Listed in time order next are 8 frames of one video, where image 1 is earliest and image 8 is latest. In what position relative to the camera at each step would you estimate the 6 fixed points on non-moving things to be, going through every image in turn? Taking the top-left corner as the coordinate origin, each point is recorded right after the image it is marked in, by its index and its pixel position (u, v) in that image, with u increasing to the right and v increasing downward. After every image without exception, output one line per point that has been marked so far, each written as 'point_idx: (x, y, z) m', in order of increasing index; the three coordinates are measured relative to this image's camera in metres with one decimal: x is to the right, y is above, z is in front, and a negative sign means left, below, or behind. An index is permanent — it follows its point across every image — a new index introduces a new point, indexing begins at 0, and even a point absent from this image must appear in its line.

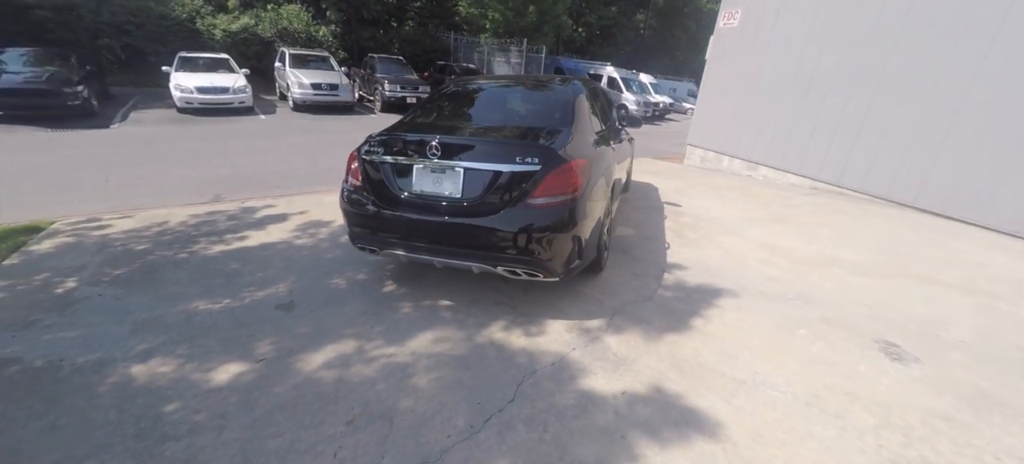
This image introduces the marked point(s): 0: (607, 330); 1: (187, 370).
0: (+0.7, -0.7, +3.2) m
1: (-1.9, -0.8, +2.6) m
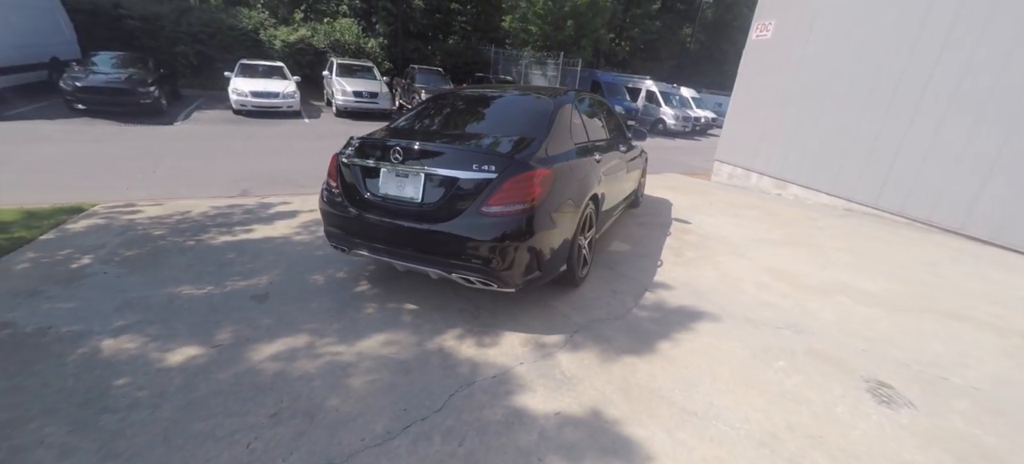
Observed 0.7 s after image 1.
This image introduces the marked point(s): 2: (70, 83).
0: (+0.3, -0.8, +3.1) m
1: (-2.2, -0.7, +2.8) m
2: (-8.2, +2.8, +8.4) m
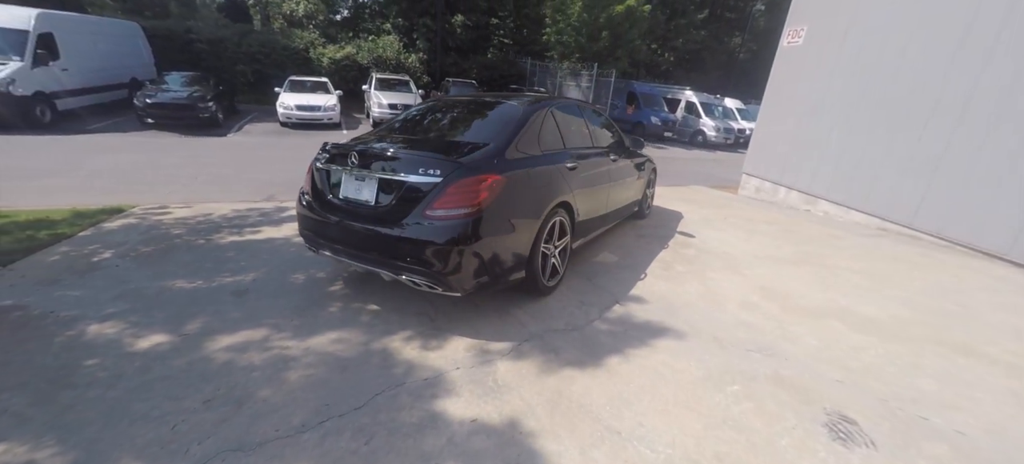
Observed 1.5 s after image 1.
0: (0.0, -0.8, +3.0) m
1: (-2.6, -0.7, +3.1) m
2: (-7.8, +2.8, +9.5) m
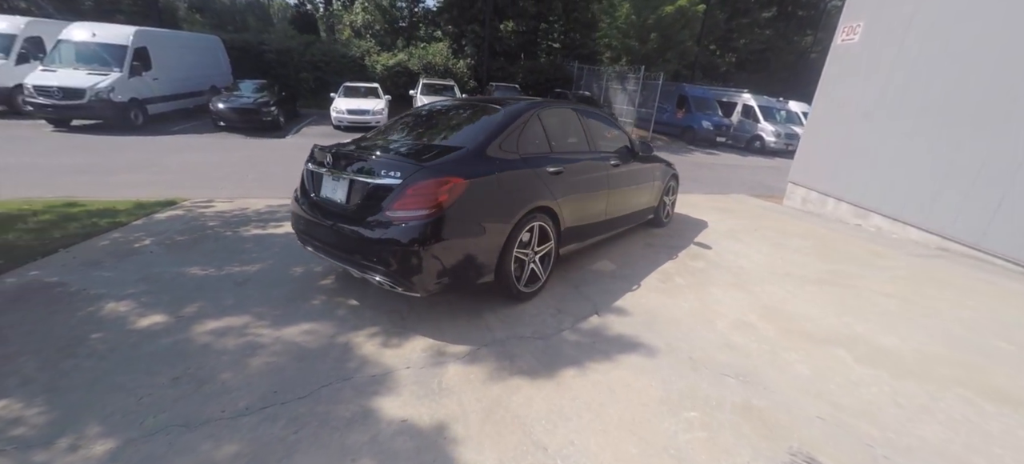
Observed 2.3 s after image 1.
0: (-0.3, -0.8, +3.0) m
1: (-2.9, -0.6, +3.4) m
2: (-6.9, +3.0, +10.5) m
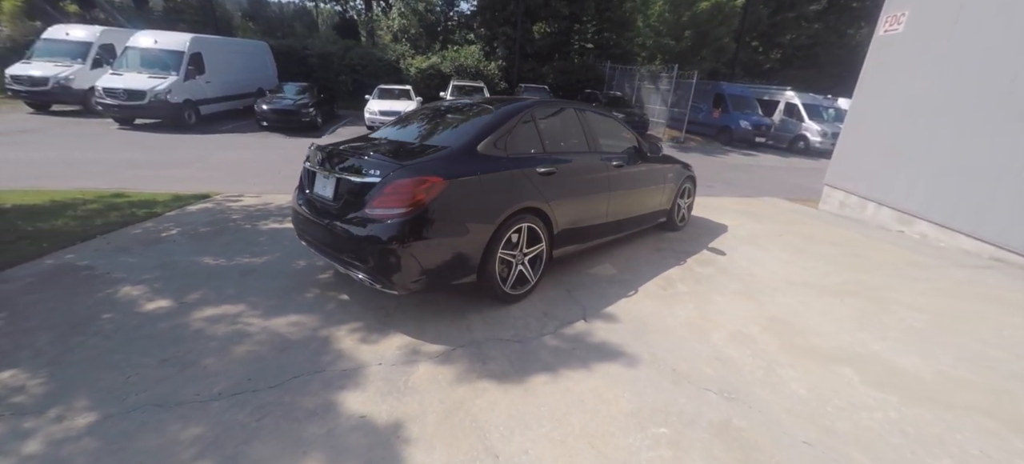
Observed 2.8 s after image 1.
0: (-0.5, -0.8, +3.0) m
1: (-3.0, -0.5, +3.7) m
2: (-6.2, +3.1, +11.1) m
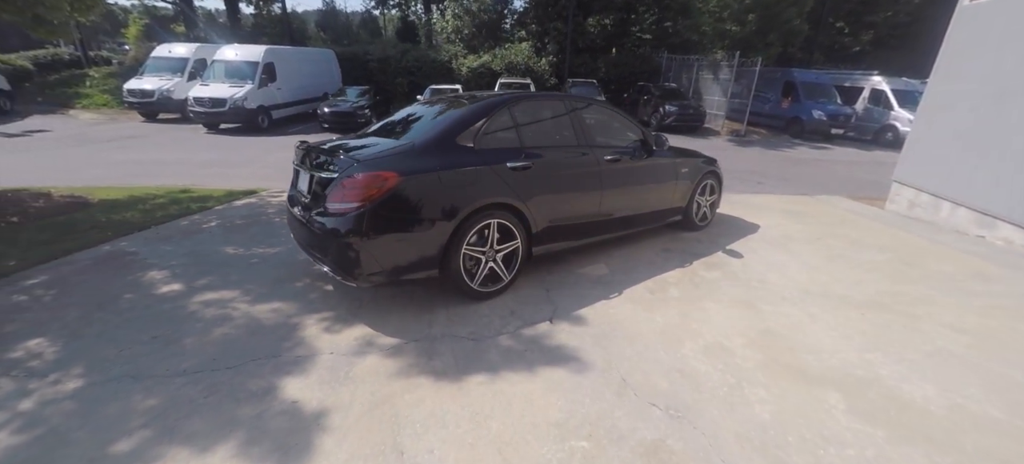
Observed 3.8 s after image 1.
0: (-0.9, -0.8, +3.0) m
1: (-3.2, -0.4, +4.1) m
2: (-5.0, +3.3, +12.0) m
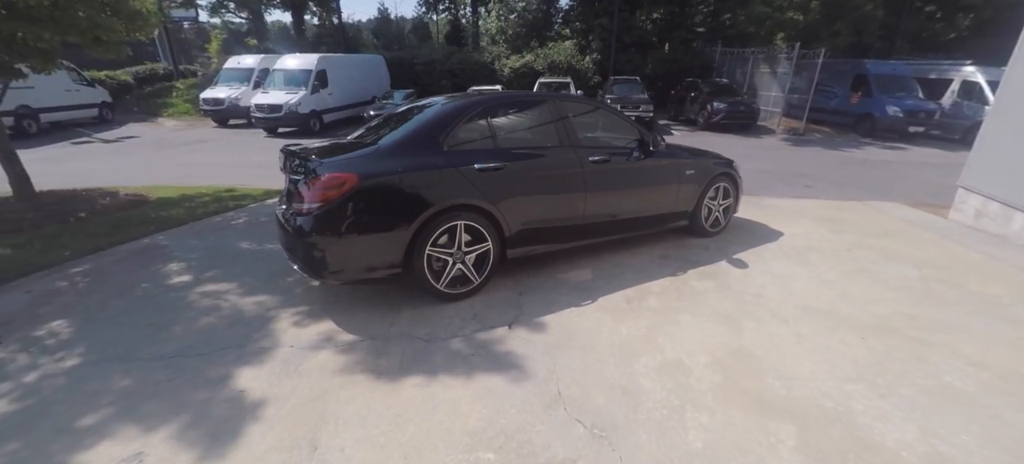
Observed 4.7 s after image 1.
0: (-1.2, -0.8, +3.1) m
1: (-3.3, -0.4, +4.5) m
2: (-3.9, +3.3, +12.5) m
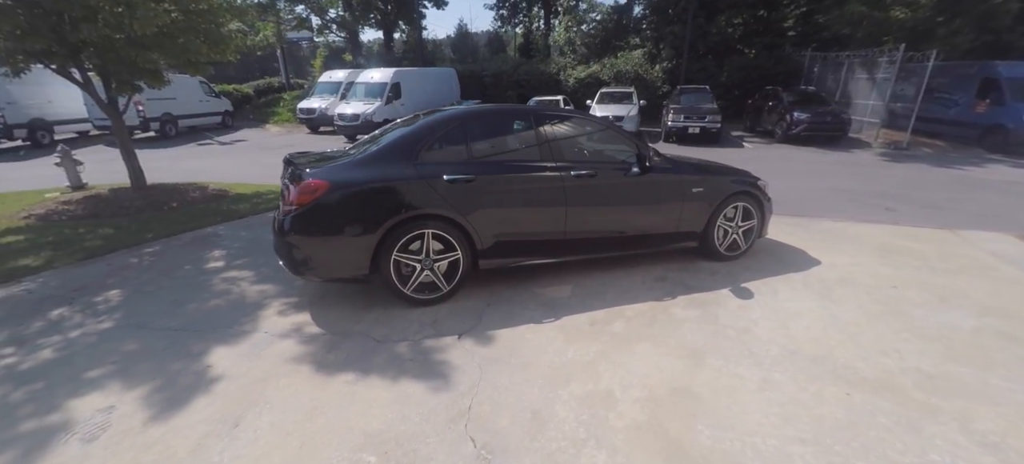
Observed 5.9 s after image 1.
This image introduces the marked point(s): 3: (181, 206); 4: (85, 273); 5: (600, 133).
0: (-1.5, -0.8, +3.3) m
1: (-3.3, -0.3, +5.1) m
2: (-2.1, +3.2, +13.2) m
3: (-5.1, +0.4, +7.1) m
4: (-4.5, -0.4, +4.7) m
5: (+0.8, +0.9, +3.9) m
